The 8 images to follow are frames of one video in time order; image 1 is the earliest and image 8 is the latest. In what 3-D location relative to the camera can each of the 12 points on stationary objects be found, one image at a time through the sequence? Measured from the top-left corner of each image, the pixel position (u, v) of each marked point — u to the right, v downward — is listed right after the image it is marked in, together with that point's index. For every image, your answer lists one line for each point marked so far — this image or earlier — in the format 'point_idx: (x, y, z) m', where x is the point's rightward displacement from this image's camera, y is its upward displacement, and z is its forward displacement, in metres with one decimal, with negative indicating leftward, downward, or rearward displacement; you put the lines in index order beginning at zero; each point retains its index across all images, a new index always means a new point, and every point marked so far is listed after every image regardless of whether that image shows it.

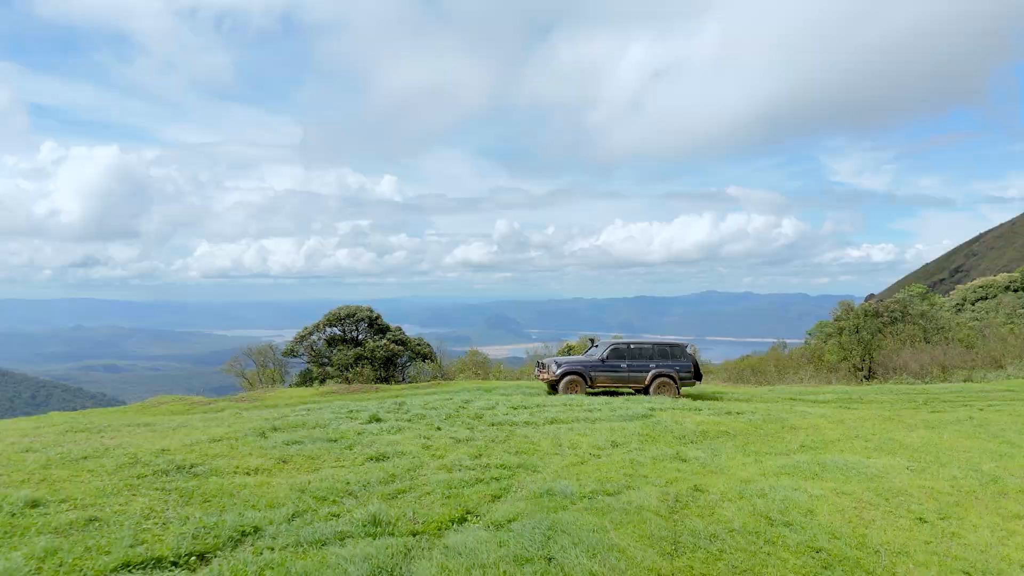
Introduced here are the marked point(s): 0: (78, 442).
0: (-5.3, -1.9, +9.1) m
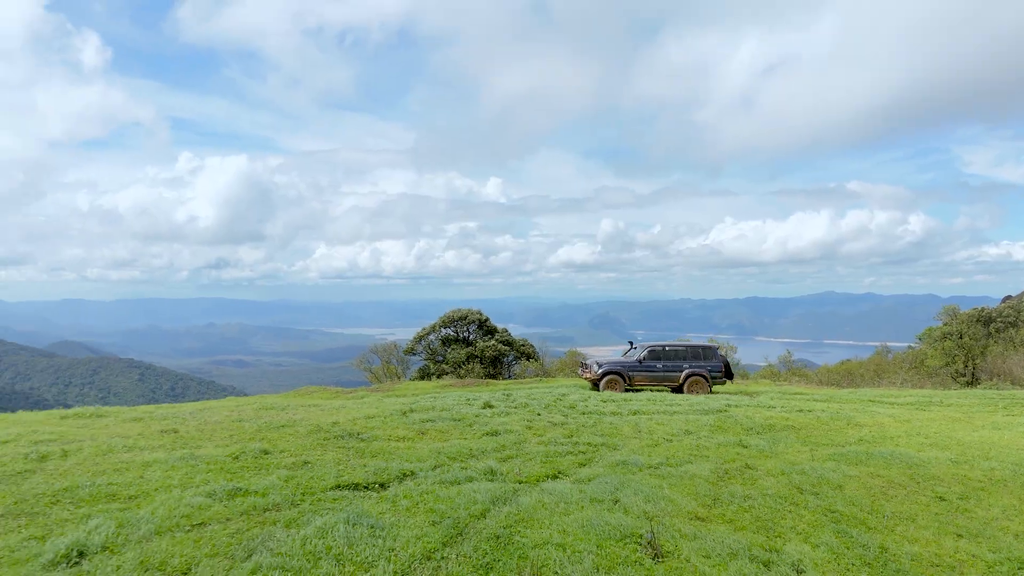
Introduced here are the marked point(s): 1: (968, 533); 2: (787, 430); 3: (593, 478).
0: (-4.0, -2.1, +12.2) m
1: (+5.6, -3.0, +9.1) m
2: (+5.4, -2.8, +14.3) m
3: (+1.1, -2.4, +9.4) m
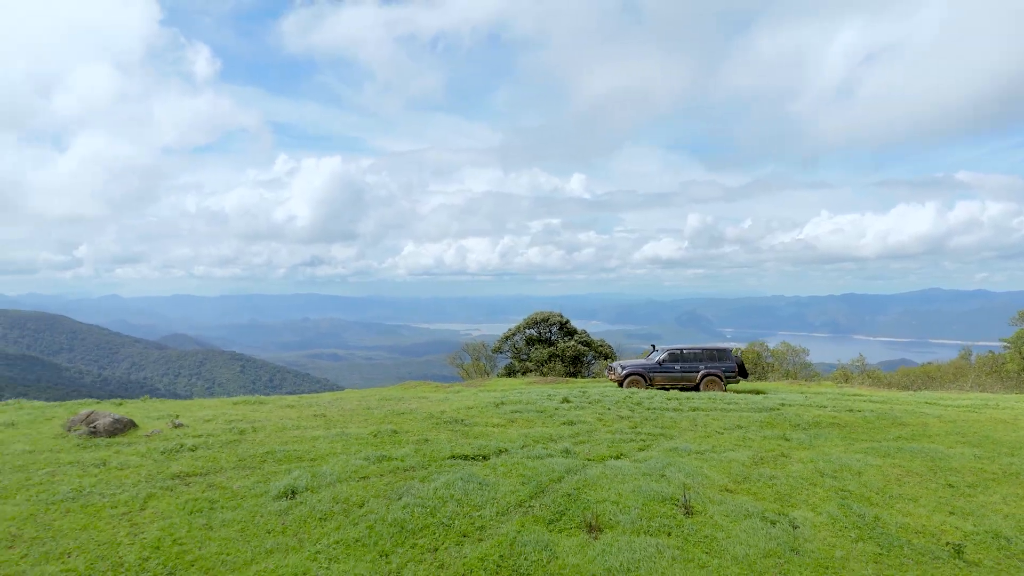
0: (-2.5, -2.4, +15.2) m
1: (+6.6, -3.3, +11.0) m
2: (+7.0, -3.1, +16.3) m
3: (+2.2, -2.7, +11.8) m
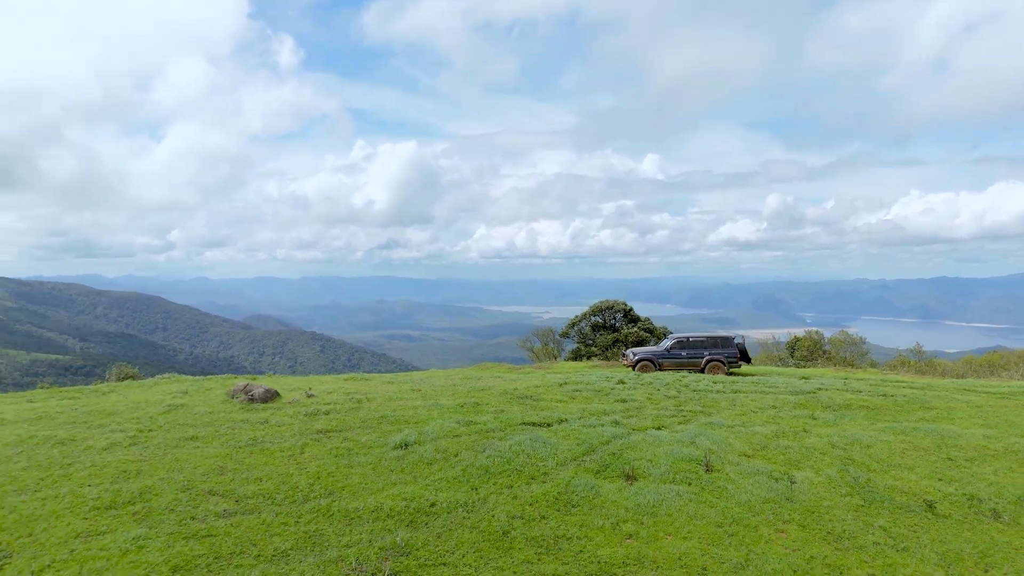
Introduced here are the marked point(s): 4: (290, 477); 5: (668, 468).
0: (-1.0, -2.3, +18.1) m
1: (+7.7, -3.4, +13.1) m
2: (+8.6, -3.0, +18.3) m
3: (+3.4, -2.7, +14.3) m
4: (-3.1, -2.6, +10.2) m
5: (+2.5, -2.8, +11.6) m
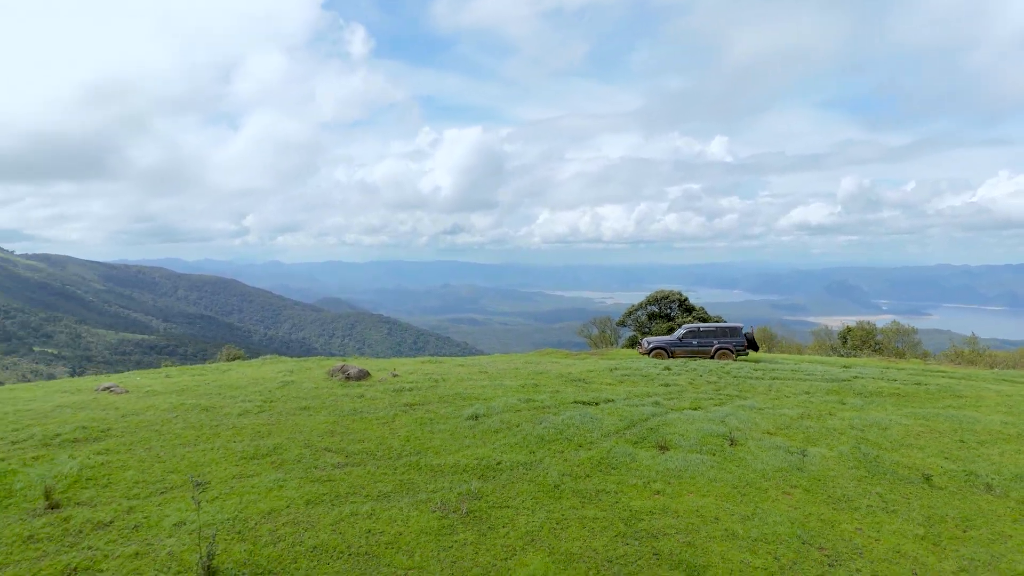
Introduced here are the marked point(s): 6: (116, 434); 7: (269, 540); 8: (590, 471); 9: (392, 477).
0: (+0.6, -2.2, +20.4) m
1: (+8.8, -3.4, +14.7) m
2: (+10.1, -2.9, +19.8) m
3: (+4.6, -2.7, +16.3) m
4: (-2.2, -2.6, +12.8) m
5: (+3.4, -2.8, +13.7) m
6: (-6.9, -2.5, +13.0) m
7: (-3.1, -3.2, +9.5) m
8: (+1.3, -3.0, +12.0) m
9: (-1.8, -2.9, +11.4) m
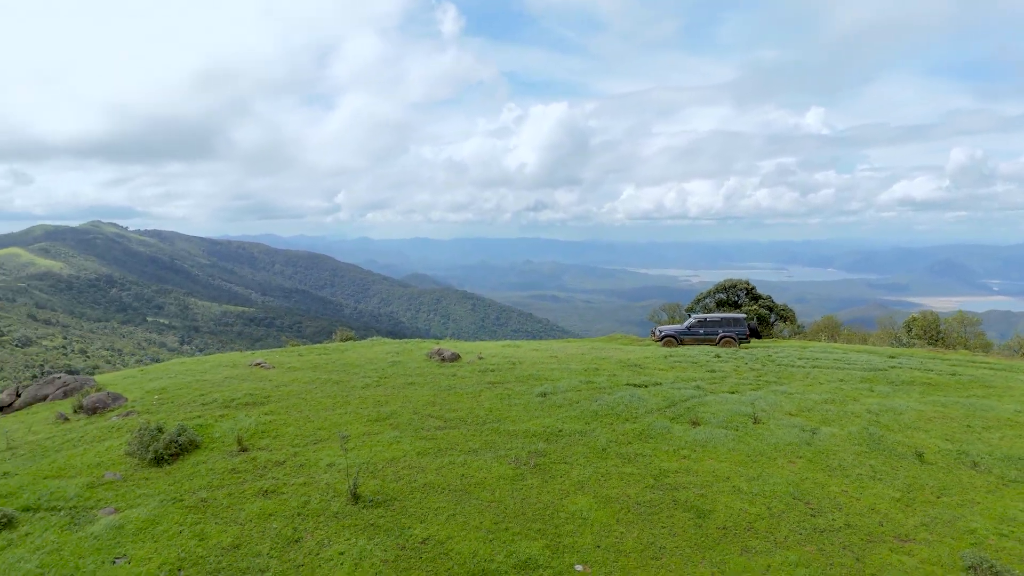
0: (+2.8, -2.1, +23.8) m
1: (+10.3, -3.5, +17.2) m
2: (+12.2, -2.9, +22.1) m
3: (+6.3, -2.8, +19.2) m
4: (-0.8, -2.7, +16.5) m
5: (+4.8, -3.0, +16.7) m
6: (-5.5, -2.6, +17.2) m
7: (-2.1, -3.4, +13.3) m
8: (+2.5, -3.1, +15.3) m
9: (-0.7, -3.1, +15.1) m
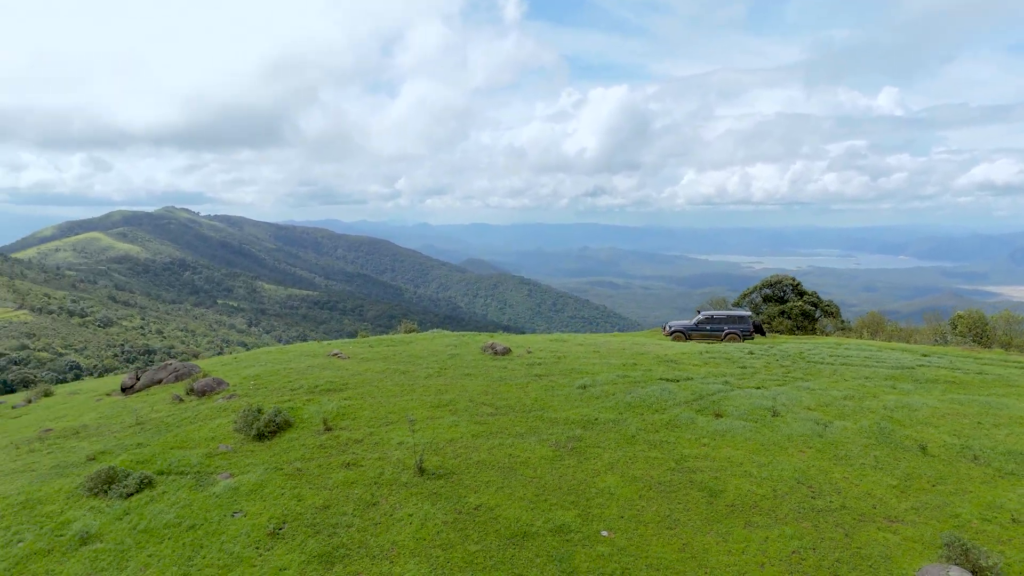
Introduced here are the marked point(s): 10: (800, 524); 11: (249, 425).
0: (+4.5, -2.1, +25.8) m
1: (+11.4, -3.7, +18.8) m
2: (+13.7, -3.0, +23.5) m
3: (+7.6, -2.9, +21.1) m
4: (+0.3, -2.8, +18.9) m
5: (+5.9, -3.1, +18.7) m
6: (-4.3, -2.7, +20.0) m
7: (-1.3, -3.6, +15.9) m
8: (+3.5, -3.3, +17.5) m
9: (+0.3, -3.2, +17.5) m
10: (+5.5, -4.5, +14.1) m
11: (-6.1, -3.2, +17.0) m
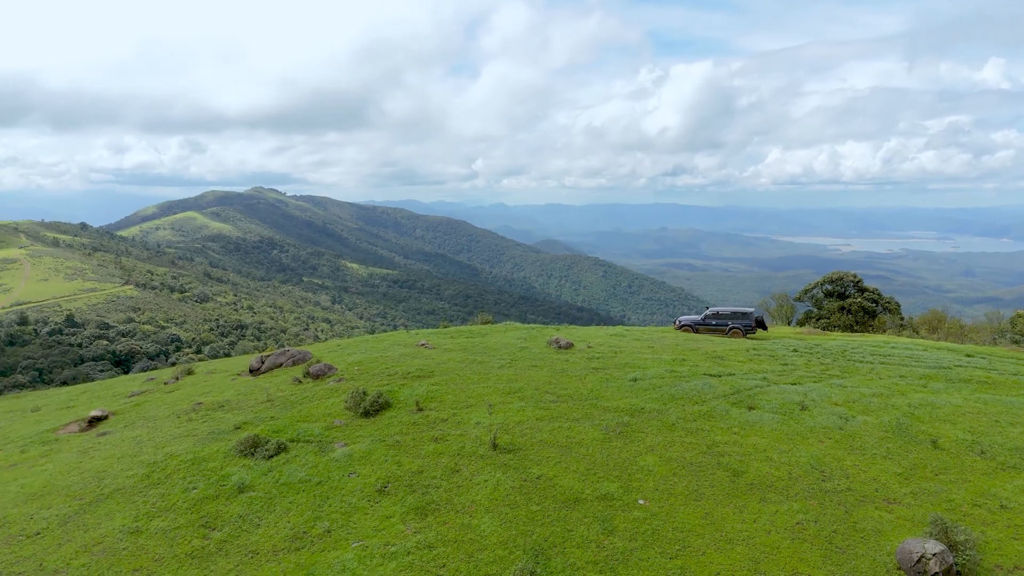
0: (+7.0, -2.1, +28.7) m
1: (+13.1, -4.1, +20.9) m
2: (+15.9, -3.3, +25.4) m
3: (+9.6, -3.1, +23.6) m
4: (+2.1, -3.0, +22.2) m
5: (+7.7, -3.4, +21.4) m
6: (-2.4, -2.8, +23.7) m
7: (+0.2, -3.8, +19.4) m
8: (+5.2, -3.6, +20.5) m
9: (+2.0, -3.4, +20.8) m
10: (+6.8, -4.9, +16.9) m
11: (-4.4, -3.3, +21.0) m
